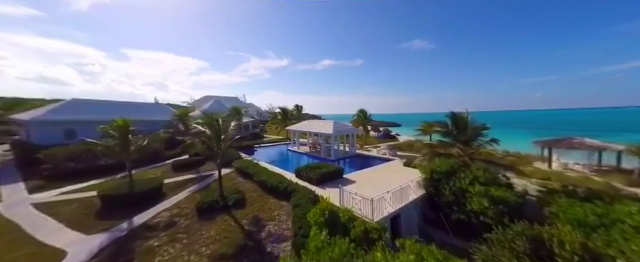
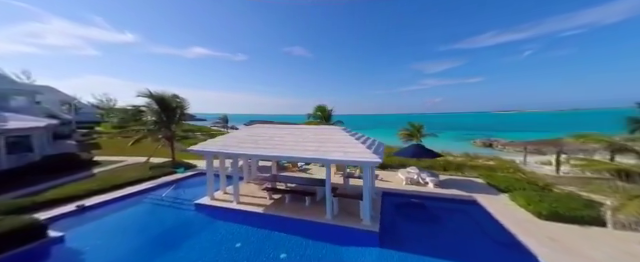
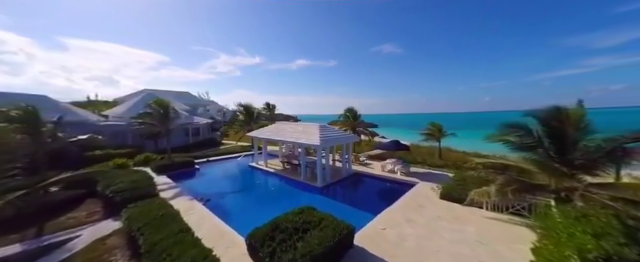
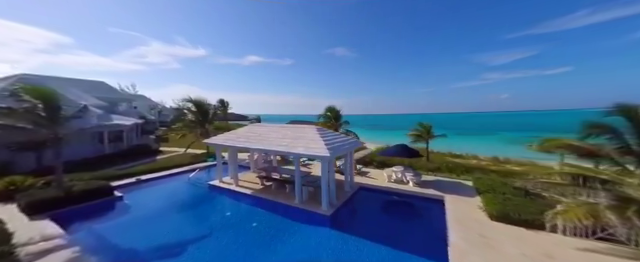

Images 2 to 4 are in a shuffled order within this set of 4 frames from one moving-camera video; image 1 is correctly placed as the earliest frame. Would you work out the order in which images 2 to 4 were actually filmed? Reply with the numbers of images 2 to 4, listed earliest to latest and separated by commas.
3, 4, 2
